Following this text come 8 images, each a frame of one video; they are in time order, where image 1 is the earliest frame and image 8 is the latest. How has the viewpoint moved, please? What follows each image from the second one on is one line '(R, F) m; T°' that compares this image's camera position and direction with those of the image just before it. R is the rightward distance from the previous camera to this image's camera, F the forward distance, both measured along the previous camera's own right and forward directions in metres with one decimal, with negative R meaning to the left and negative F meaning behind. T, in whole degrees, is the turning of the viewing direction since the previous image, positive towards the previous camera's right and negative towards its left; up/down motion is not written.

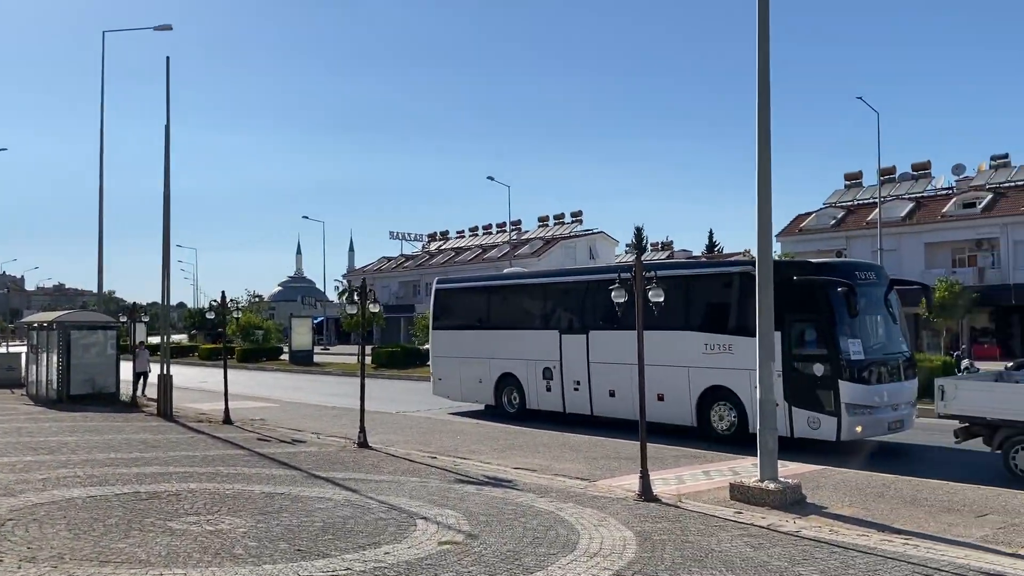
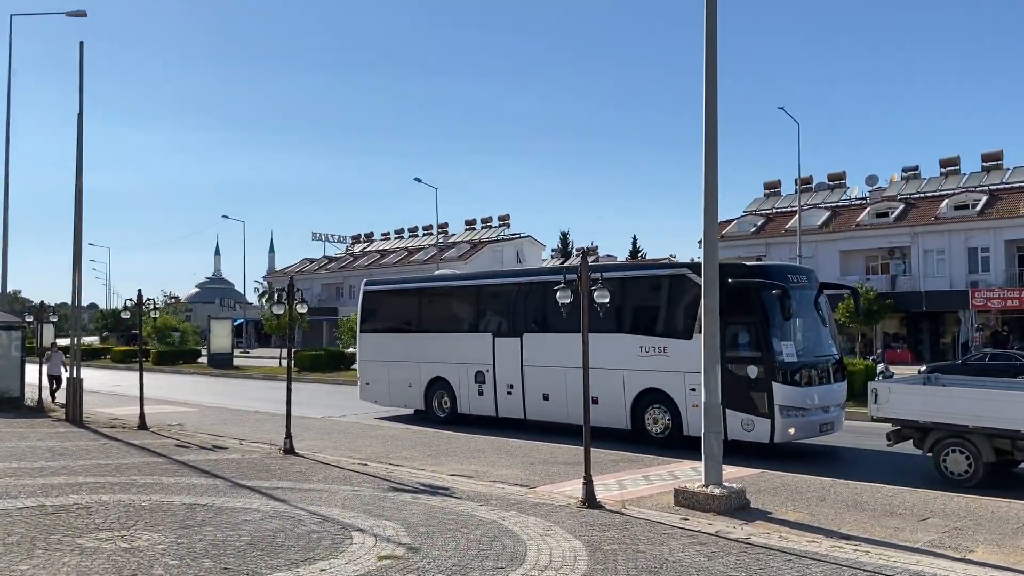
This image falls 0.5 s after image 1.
(-0.2, +0.4) m; +5°
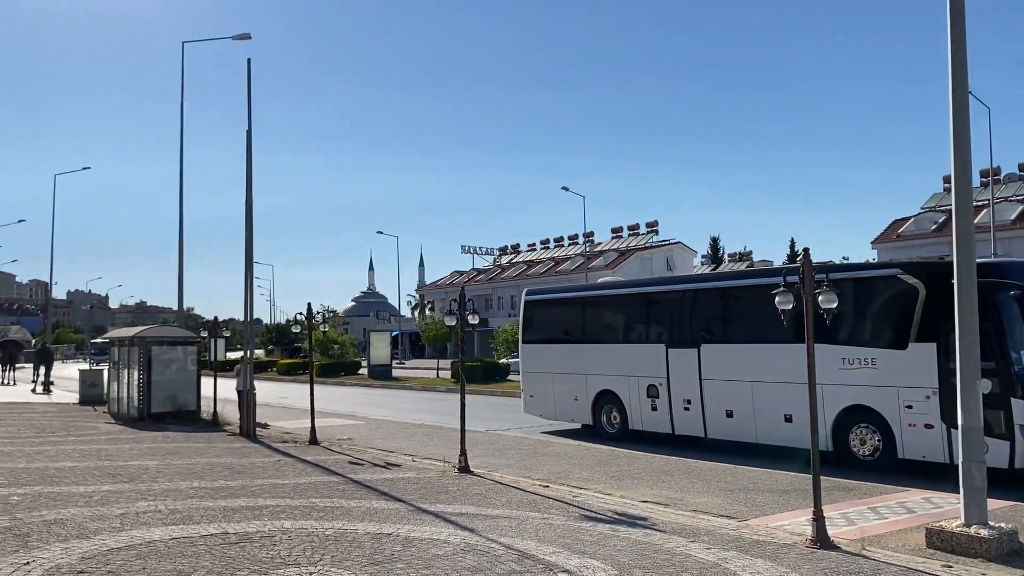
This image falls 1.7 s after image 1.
(-0.7, +1.0) m; -9°
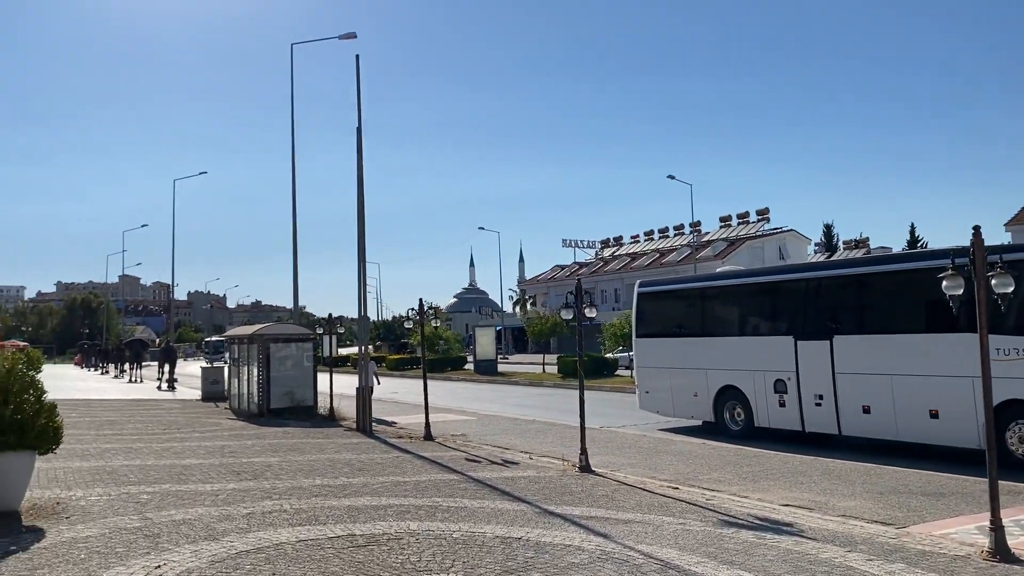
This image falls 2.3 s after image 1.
(-0.3, +0.5) m; -7°
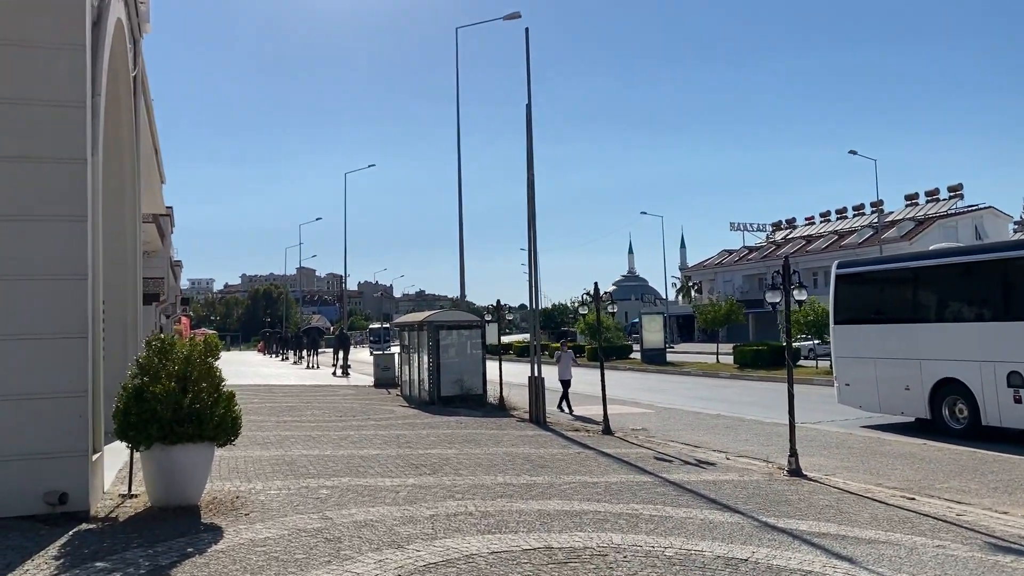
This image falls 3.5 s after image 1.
(-0.5, +1.1) m; -10°
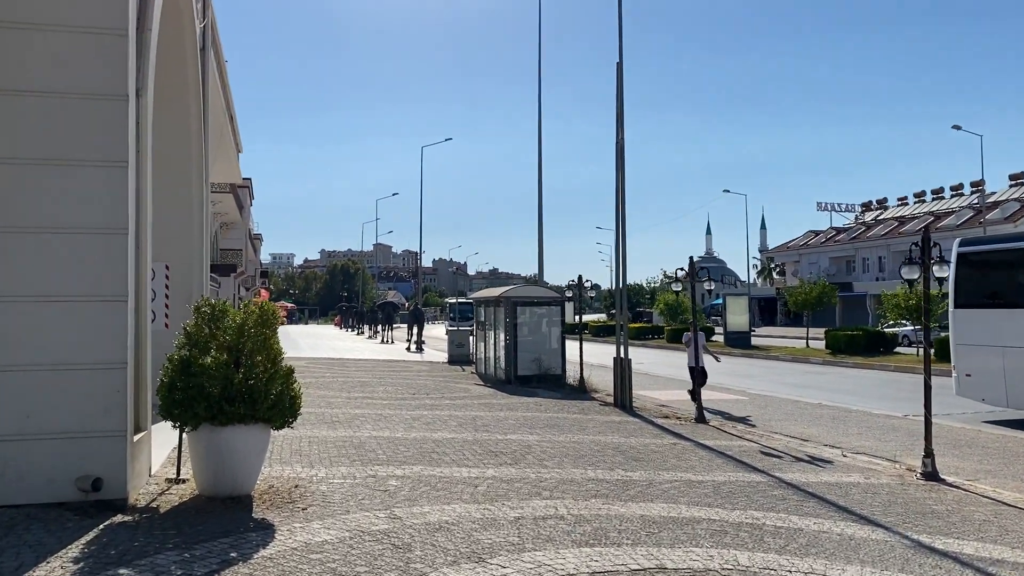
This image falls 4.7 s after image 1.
(-0.2, +1.2) m; -5°
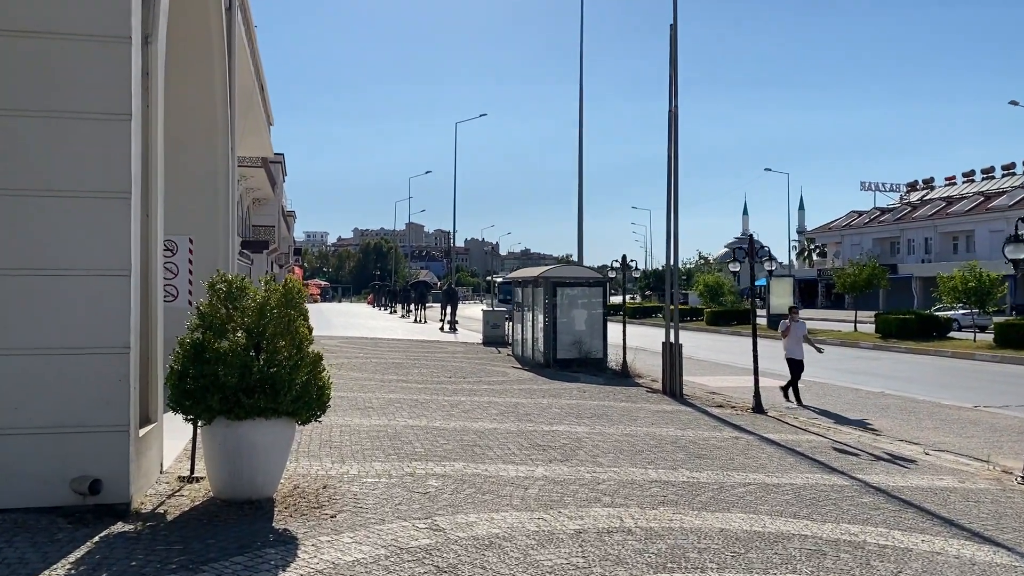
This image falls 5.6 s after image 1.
(-0.2, +1.0) m; -2°
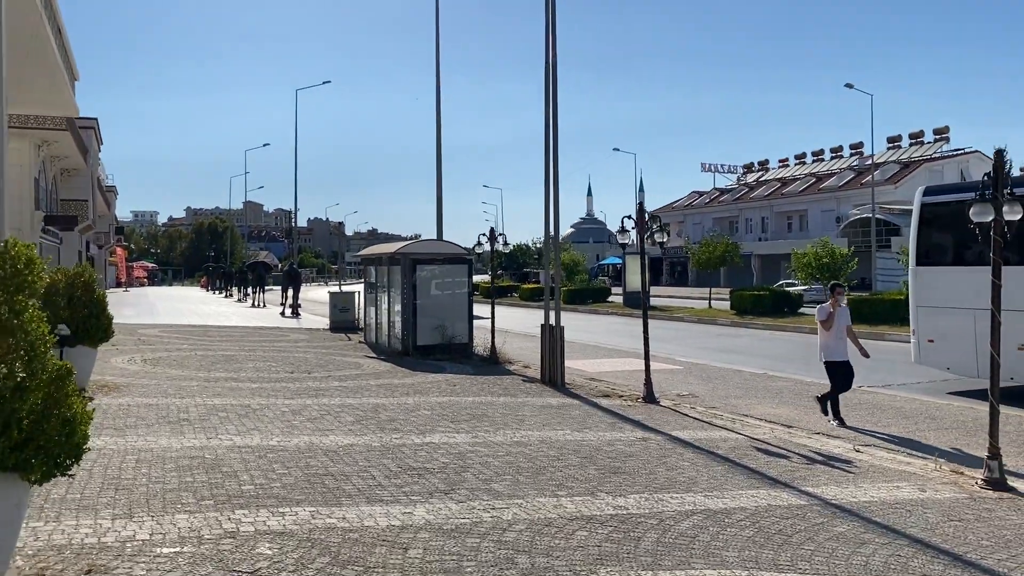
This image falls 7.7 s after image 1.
(-0.1, +2.2) m; +10°
